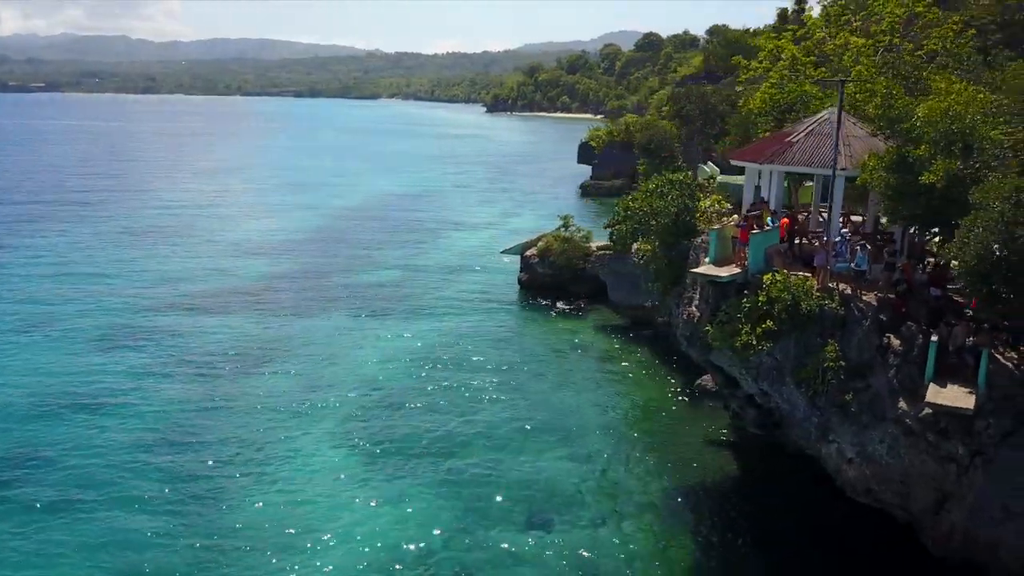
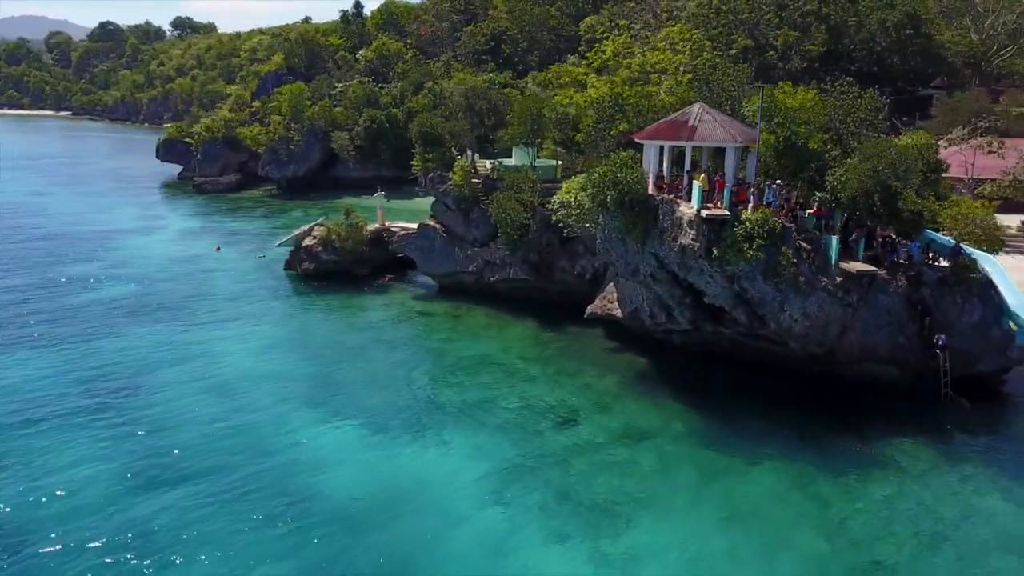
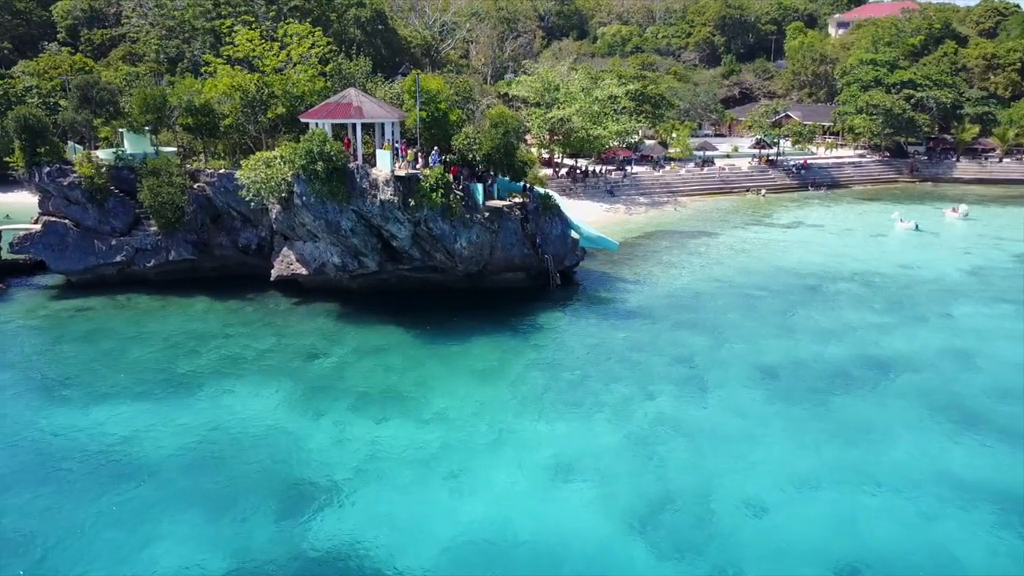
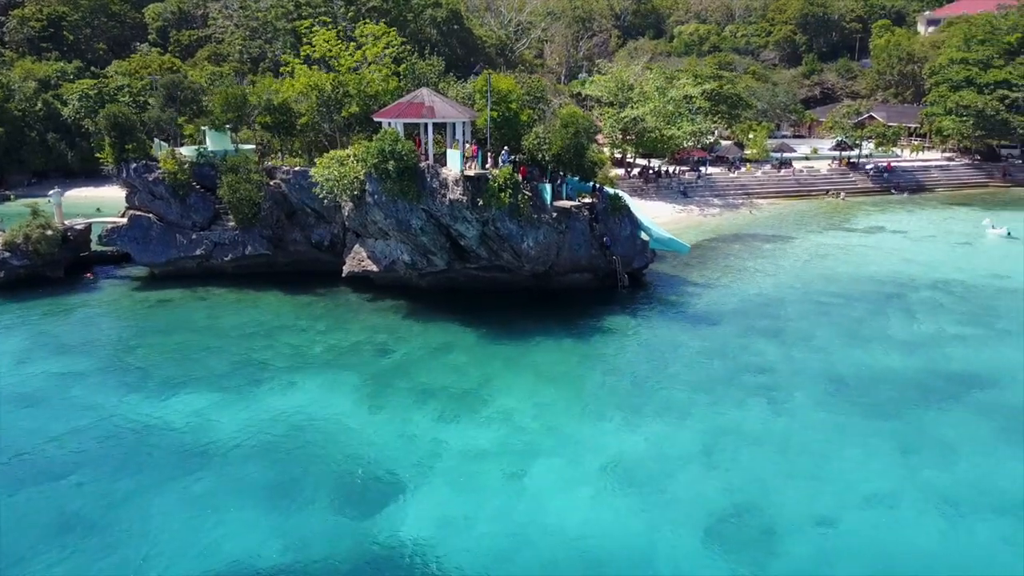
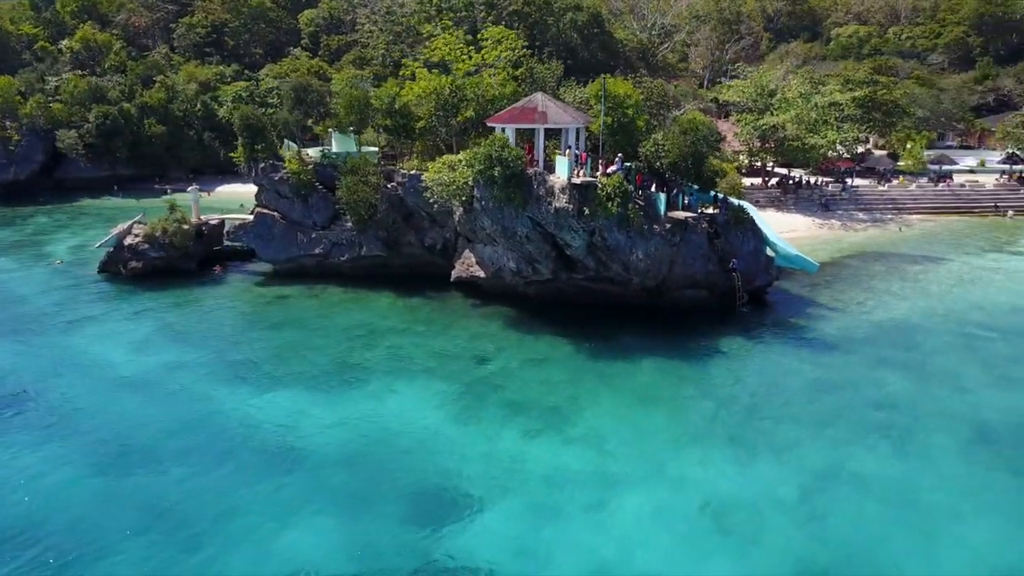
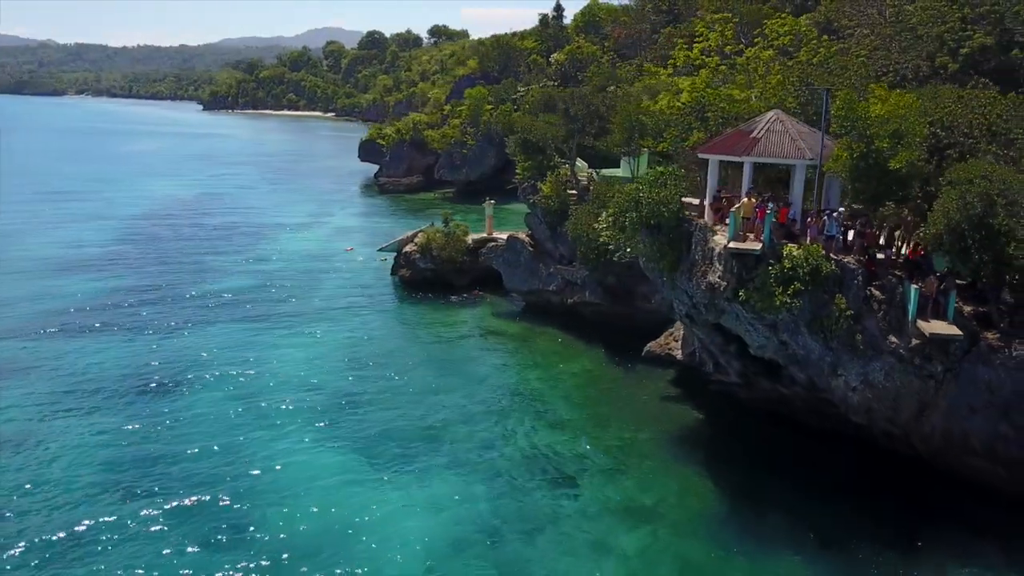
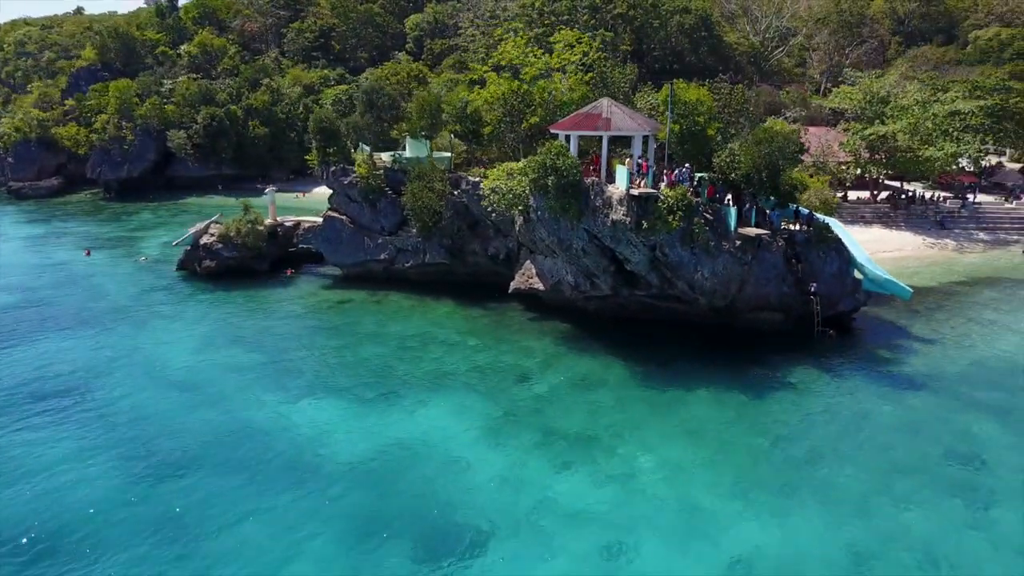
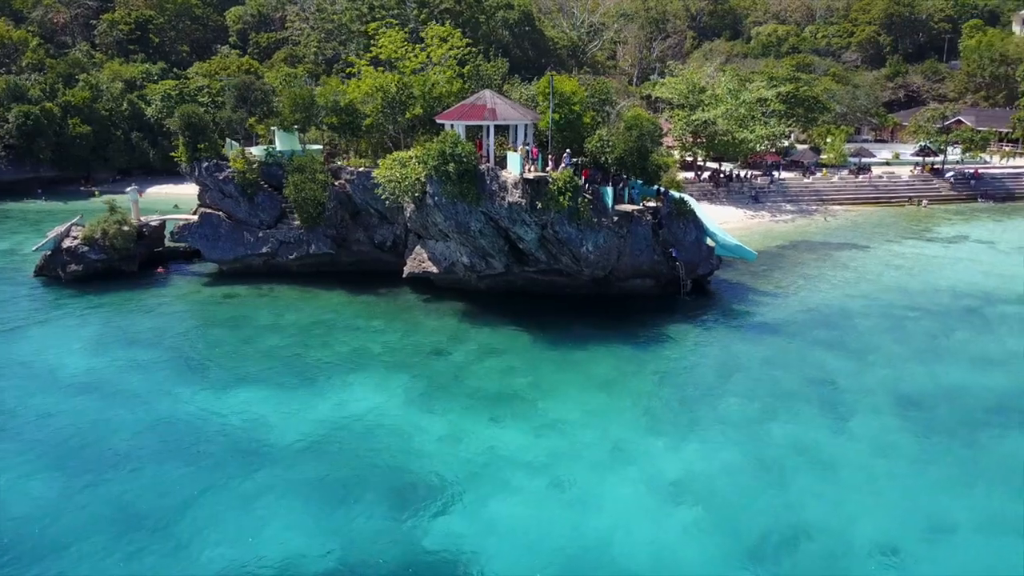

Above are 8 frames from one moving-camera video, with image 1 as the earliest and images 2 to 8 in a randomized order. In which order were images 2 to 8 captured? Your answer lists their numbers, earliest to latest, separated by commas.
6, 2, 7, 5, 8, 4, 3
